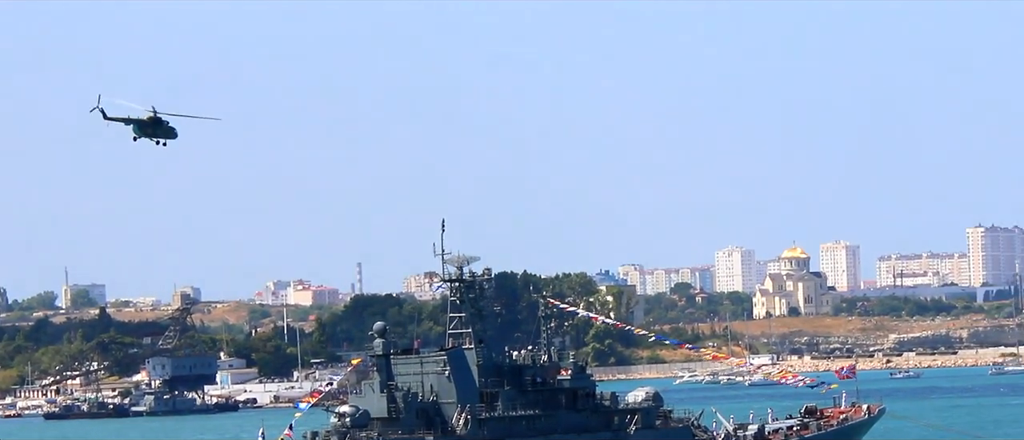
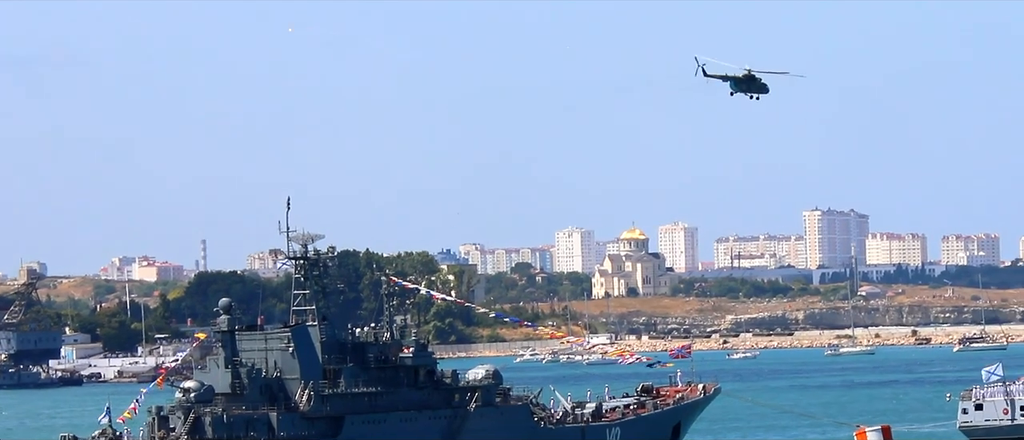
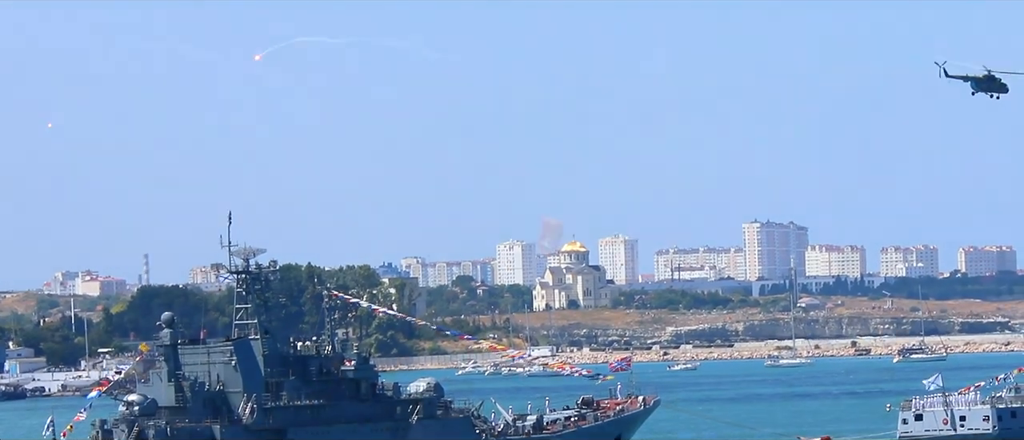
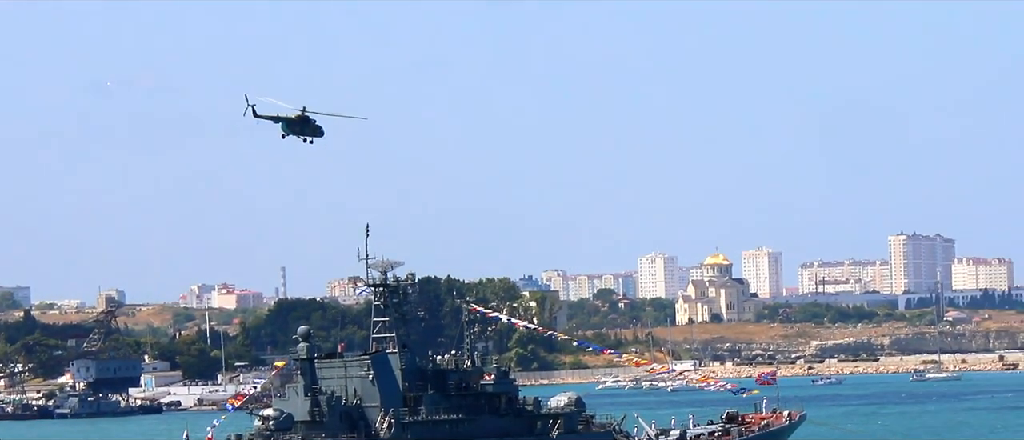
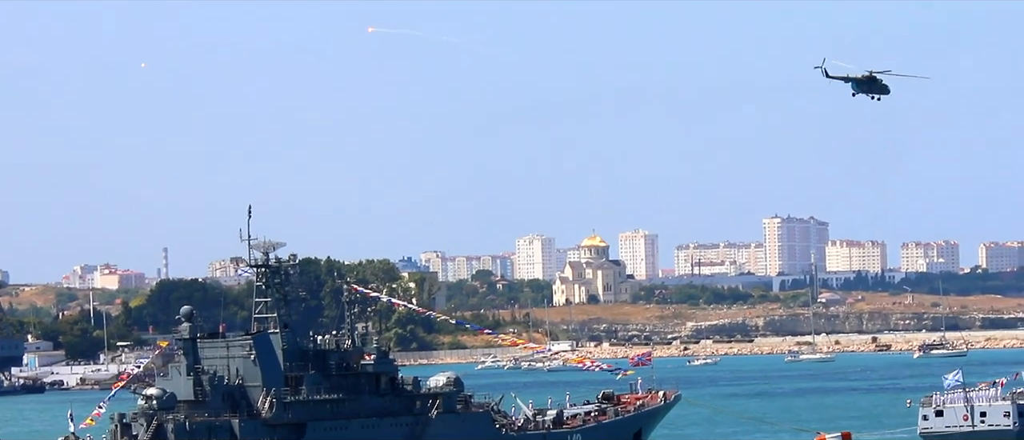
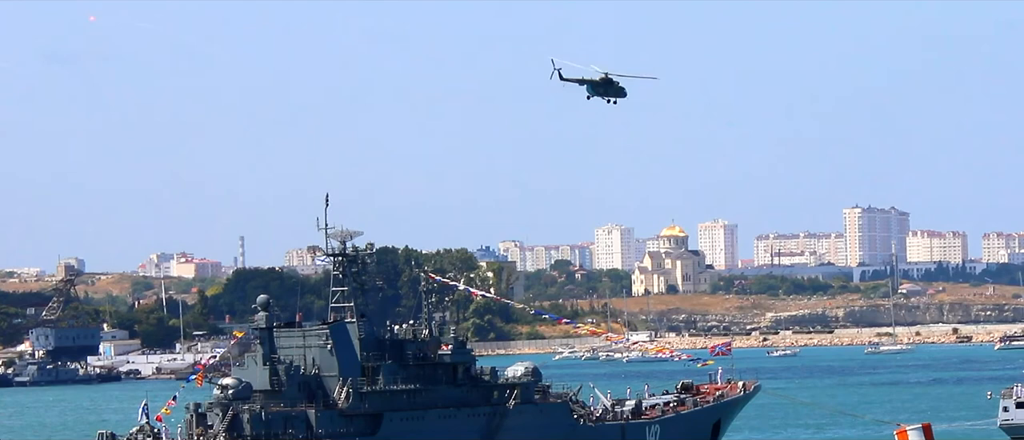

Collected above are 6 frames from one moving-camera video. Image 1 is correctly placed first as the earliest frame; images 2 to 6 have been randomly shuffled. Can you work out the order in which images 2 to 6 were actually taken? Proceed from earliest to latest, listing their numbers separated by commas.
4, 6, 2, 5, 3
